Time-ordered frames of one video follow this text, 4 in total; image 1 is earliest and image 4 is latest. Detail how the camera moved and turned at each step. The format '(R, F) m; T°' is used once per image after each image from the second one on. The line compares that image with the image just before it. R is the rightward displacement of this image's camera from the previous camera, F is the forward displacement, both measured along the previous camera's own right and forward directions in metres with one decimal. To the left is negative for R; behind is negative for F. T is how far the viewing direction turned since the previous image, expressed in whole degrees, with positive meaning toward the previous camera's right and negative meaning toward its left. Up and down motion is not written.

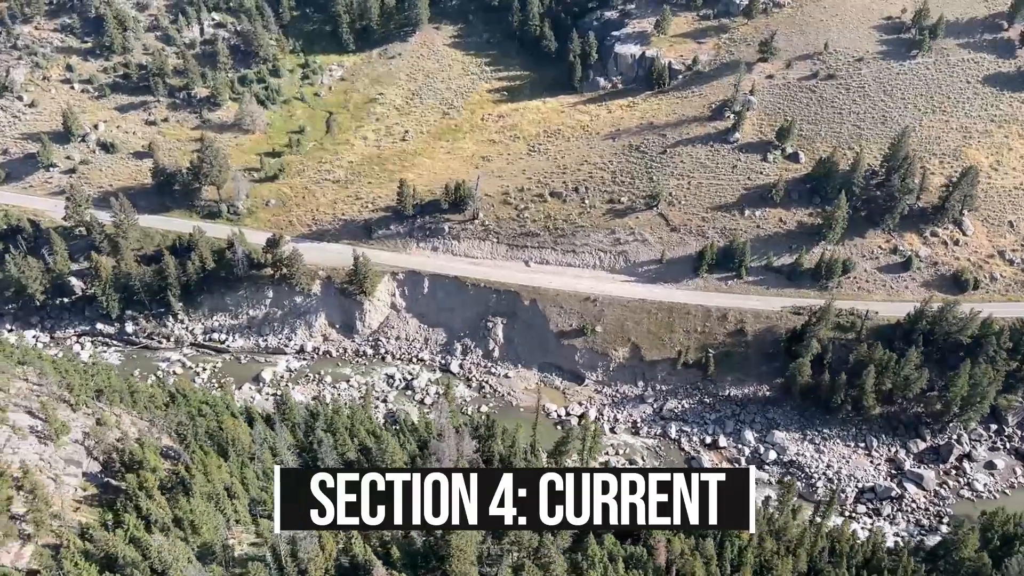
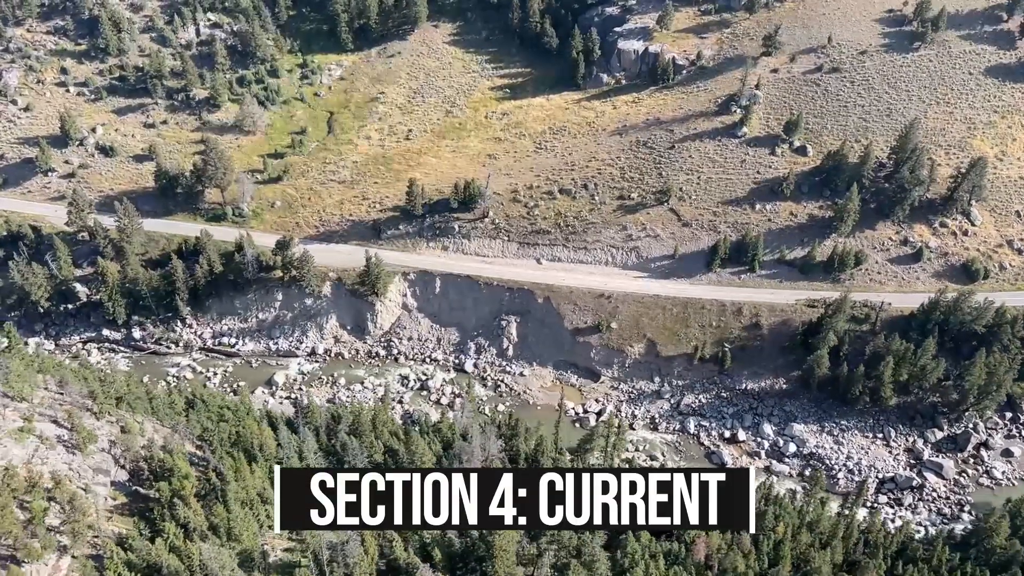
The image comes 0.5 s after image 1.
(-3.4, +0.3) m; +1°
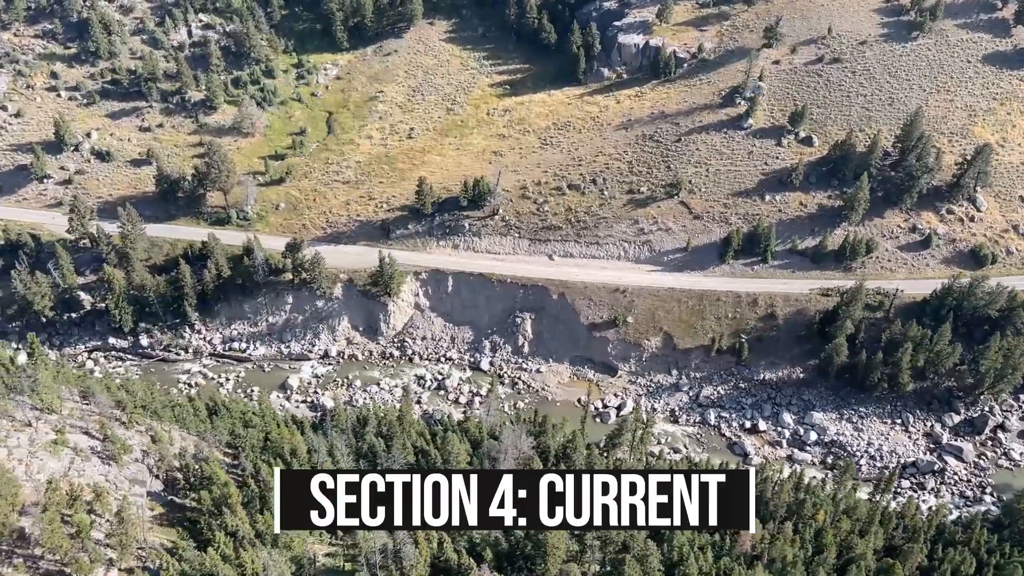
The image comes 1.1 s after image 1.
(-4.3, +0.3) m; +2°
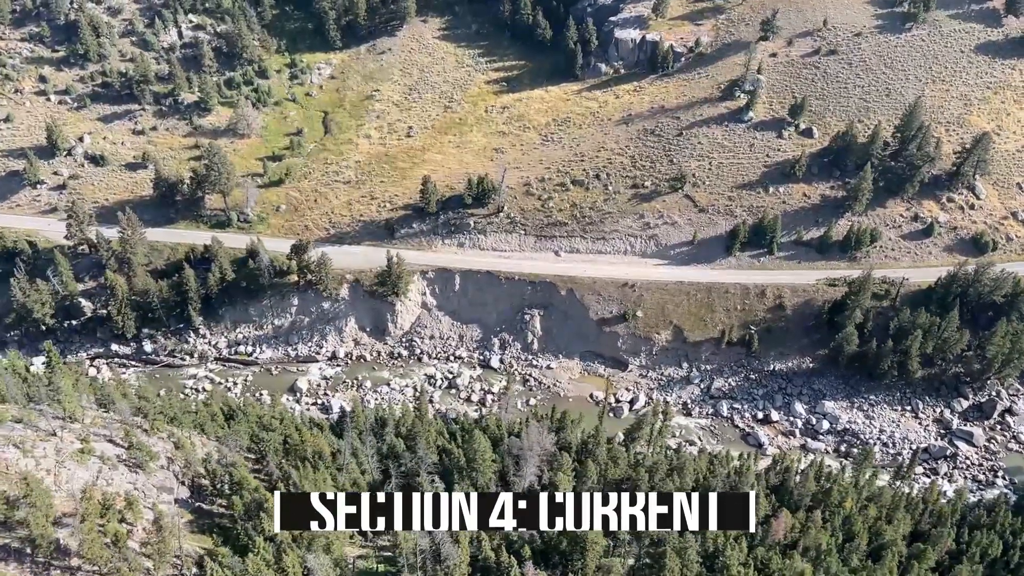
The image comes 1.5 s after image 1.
(-3.4, +0.2) m; +2°
